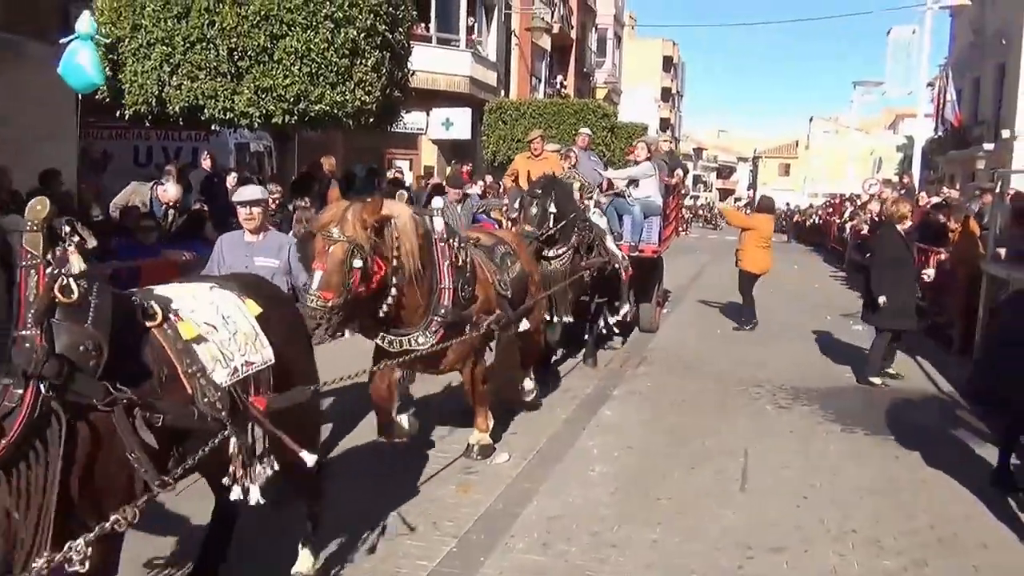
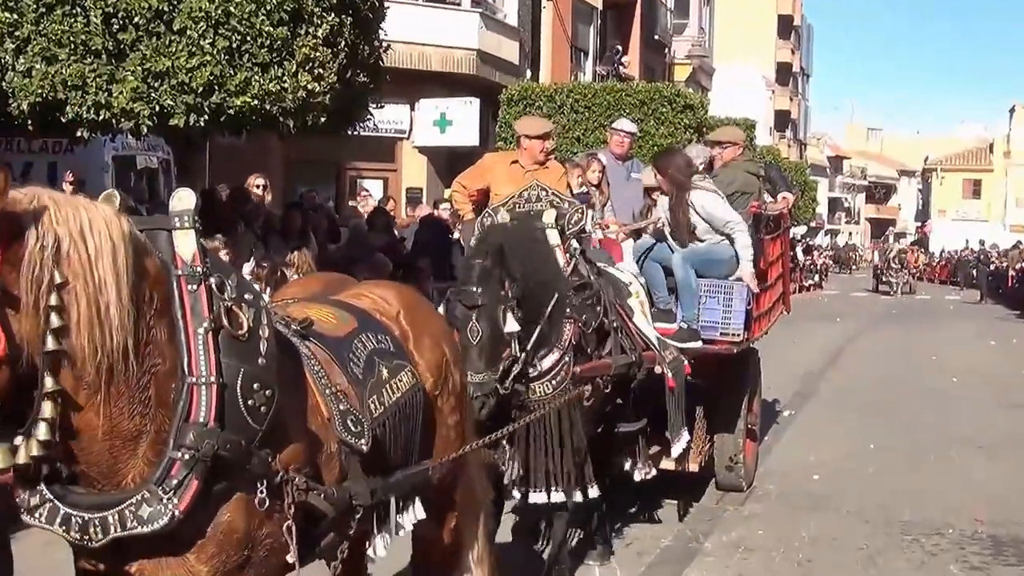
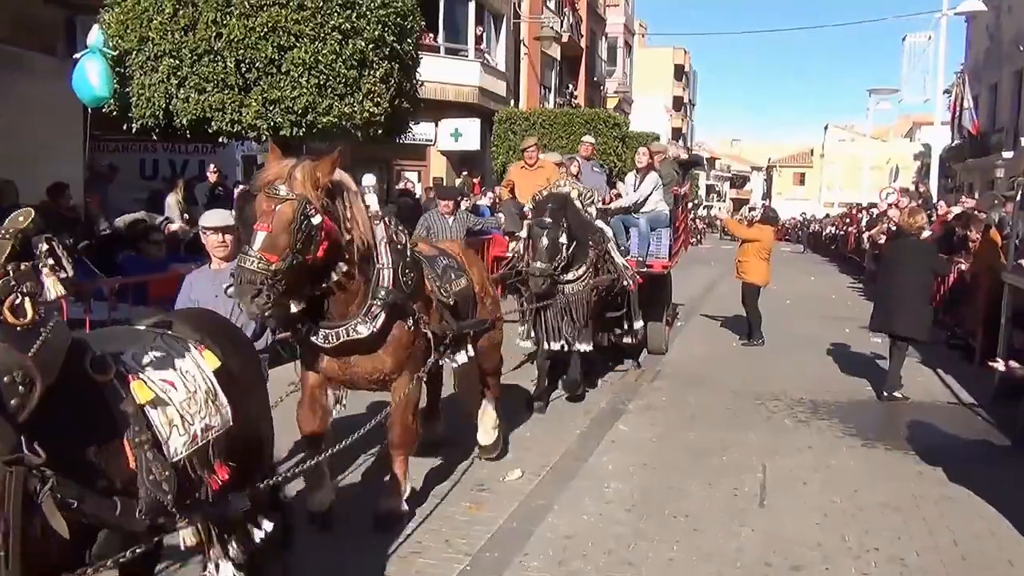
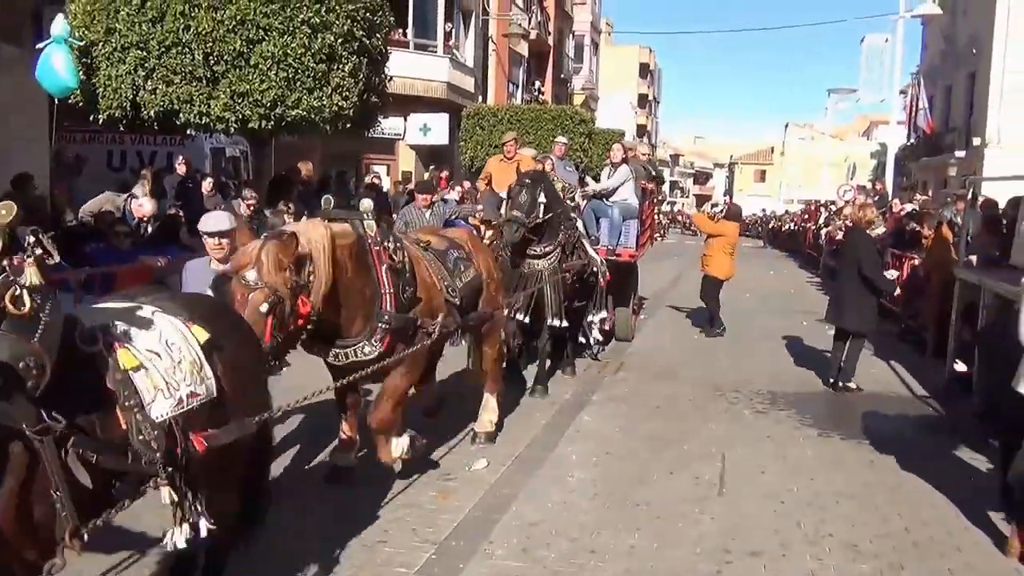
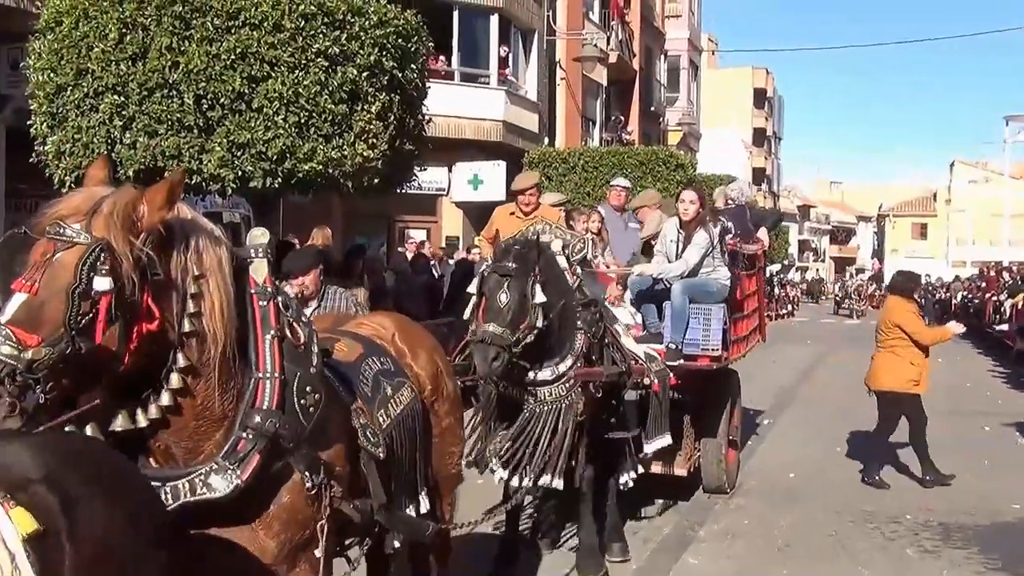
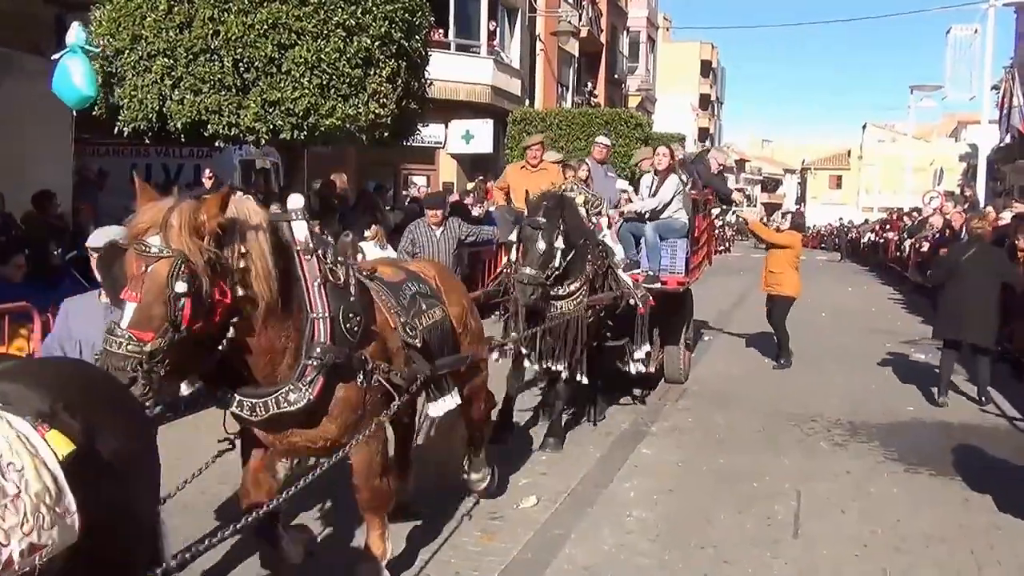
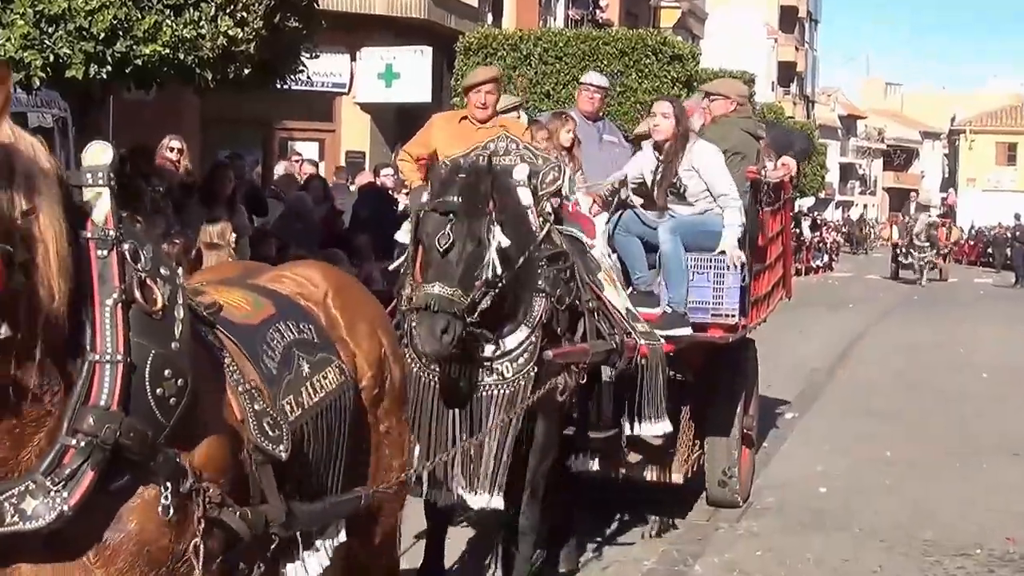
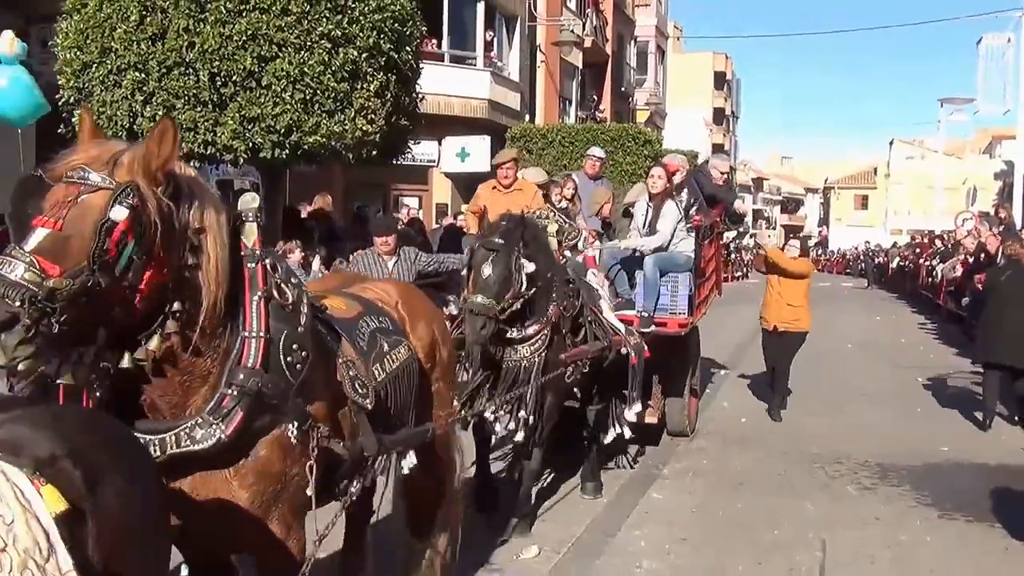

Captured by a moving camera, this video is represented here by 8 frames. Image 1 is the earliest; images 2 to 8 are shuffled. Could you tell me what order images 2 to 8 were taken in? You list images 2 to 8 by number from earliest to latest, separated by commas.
4, 3, 6, 8, 5, 2, 7
